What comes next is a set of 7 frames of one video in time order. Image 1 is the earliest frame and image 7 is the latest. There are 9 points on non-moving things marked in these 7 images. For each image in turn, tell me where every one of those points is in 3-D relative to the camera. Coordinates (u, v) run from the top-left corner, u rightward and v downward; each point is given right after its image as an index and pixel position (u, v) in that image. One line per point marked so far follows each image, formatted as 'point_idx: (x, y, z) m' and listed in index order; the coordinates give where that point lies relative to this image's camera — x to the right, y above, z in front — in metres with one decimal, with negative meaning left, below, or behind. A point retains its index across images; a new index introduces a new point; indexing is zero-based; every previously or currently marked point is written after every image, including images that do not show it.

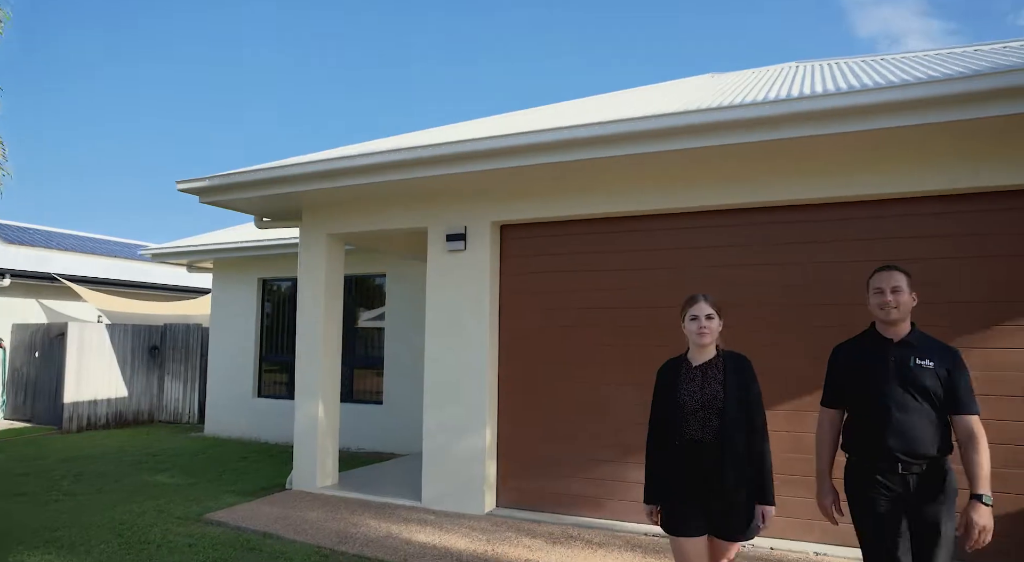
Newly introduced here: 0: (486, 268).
0: (-0.2, +0.1, +5.5) m
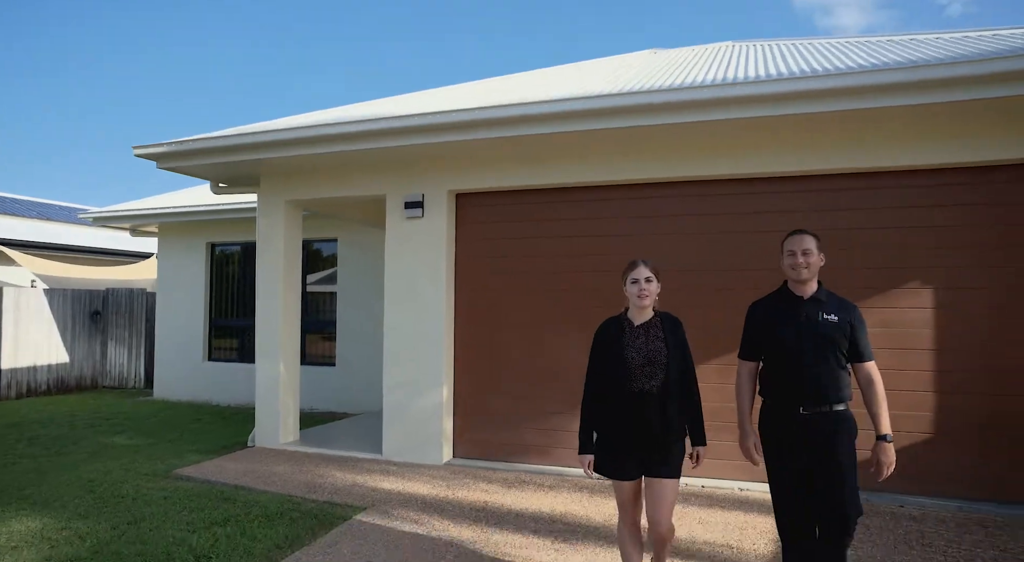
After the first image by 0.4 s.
0: (-0.7, +0.4, +5.8) m
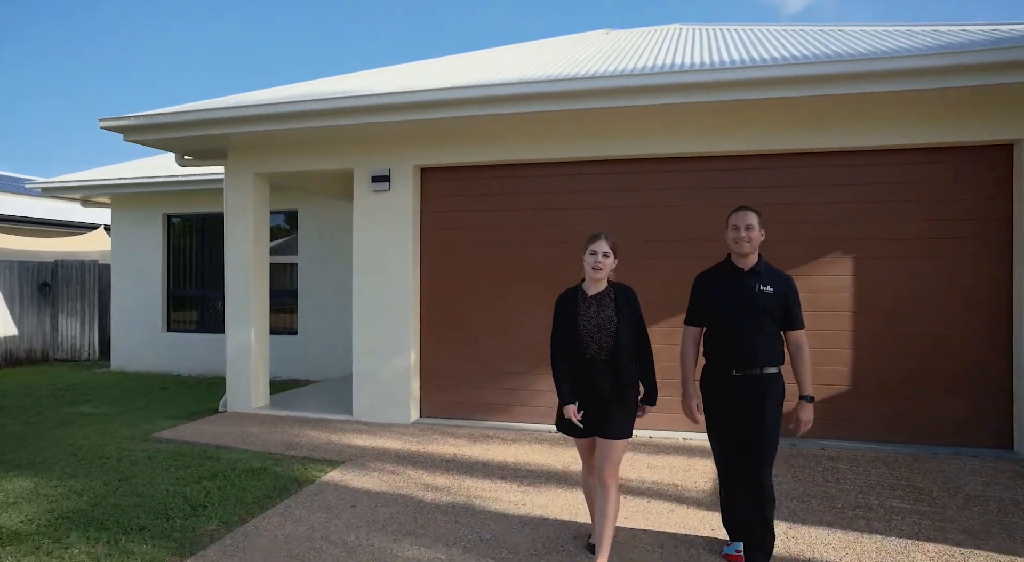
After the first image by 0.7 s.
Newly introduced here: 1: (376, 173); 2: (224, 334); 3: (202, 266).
0: (-1.0, +0.7, +6.1) m
1: (-1.4, +1.1, +6.1) m
2: (-4.7, -0.9, +9.7) m
3: (-5.2, +0.3, +10.0) m
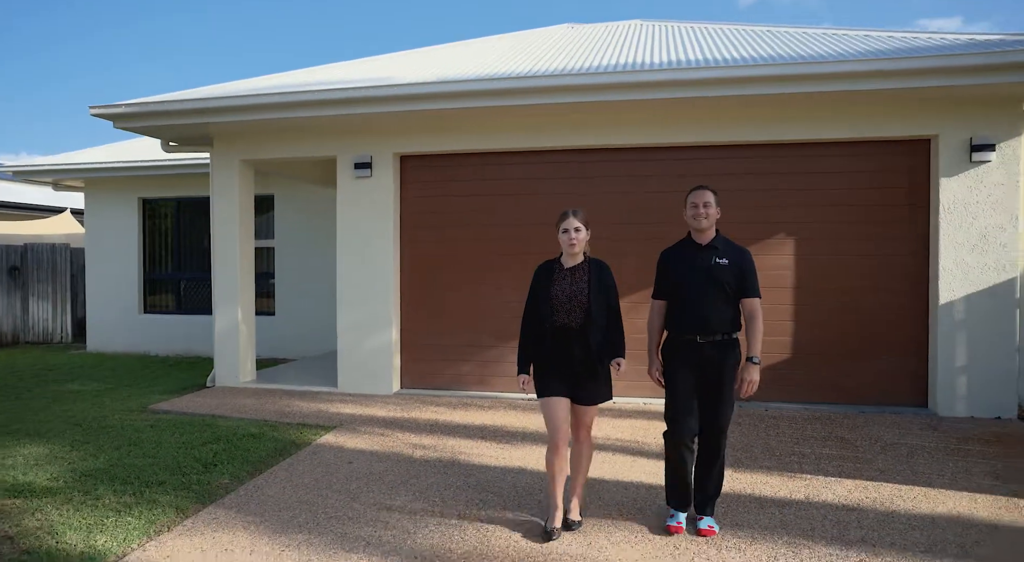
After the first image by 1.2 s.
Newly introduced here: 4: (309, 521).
0: (-1.3, +0.9, +6.4) m
1: (-1.6, +1.3, +6.5) m
2: (-5.1, -0.6, +9.9) m
3: (-5.6, +0.5, +10.1) m
4: (-1.2, -1.4, +3.5) m
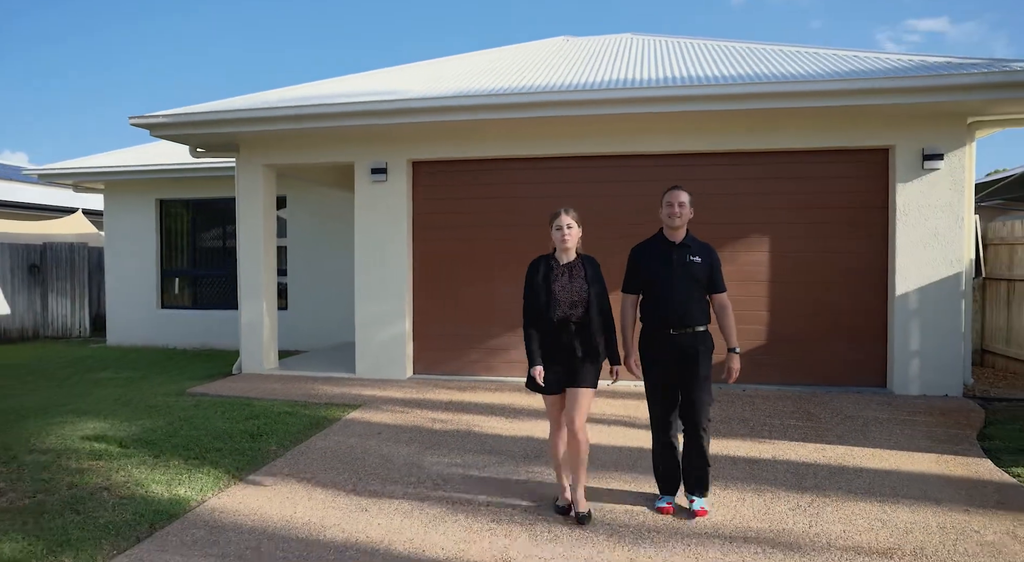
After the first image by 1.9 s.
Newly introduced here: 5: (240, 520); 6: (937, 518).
0: (-1.3, +1.0, +7.1) m
1: (-1.6, +1.4, +7.1) m
2: (-5.2, -0.5, +10.5) m
3: (-5.7, +0.6, +10.7) m
4: (-1.1, -1.3, +4.1) m
5: (-1.6, -1.4, +3.5) m
6: (+2.4, -1.3, +3.4) m
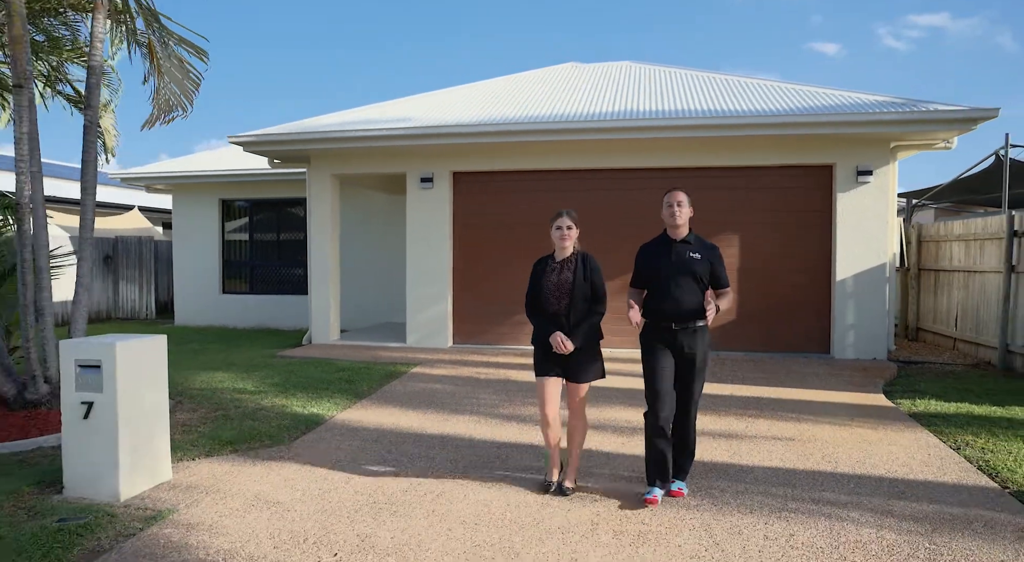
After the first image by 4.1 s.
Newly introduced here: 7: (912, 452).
0: (-1.0, +1.2, +8.7) m
1: (-1.3, +1.5, +8.7) m
2: (-4.9, -0.3, +12.2) m
3: (-5.4, +0.8, +12.3) m
4: (-0.8, -1.2, +5.8) m
5: (-1.3, -1.2, +5.2) m
6: (+2.7, -1.2, +5.1) m
7: (+2.8, -1.2, +4.3) m
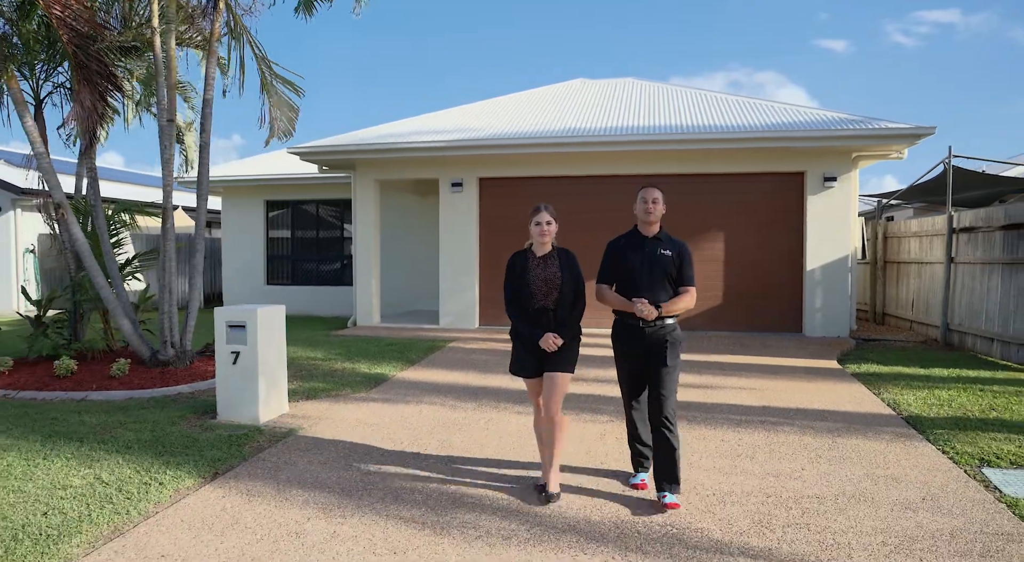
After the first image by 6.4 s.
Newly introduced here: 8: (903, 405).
0: (-0.7, +1.3, +10.1) m
1: (-1.0, +1.7, +10.1) m
2: (-4.5, -0.1, +13.6) m
3: (-5.0, +1.0, +13.8) m
4: (-0.5, -1.0, +7.2) m
5: (-1.0, -1.1, +6.6) m
6: (+2.9, -1.0, +6.4) m
7: (+3.1, -1.1, +5.6) m
8: (+3.4, -1.1, +5.3) m
